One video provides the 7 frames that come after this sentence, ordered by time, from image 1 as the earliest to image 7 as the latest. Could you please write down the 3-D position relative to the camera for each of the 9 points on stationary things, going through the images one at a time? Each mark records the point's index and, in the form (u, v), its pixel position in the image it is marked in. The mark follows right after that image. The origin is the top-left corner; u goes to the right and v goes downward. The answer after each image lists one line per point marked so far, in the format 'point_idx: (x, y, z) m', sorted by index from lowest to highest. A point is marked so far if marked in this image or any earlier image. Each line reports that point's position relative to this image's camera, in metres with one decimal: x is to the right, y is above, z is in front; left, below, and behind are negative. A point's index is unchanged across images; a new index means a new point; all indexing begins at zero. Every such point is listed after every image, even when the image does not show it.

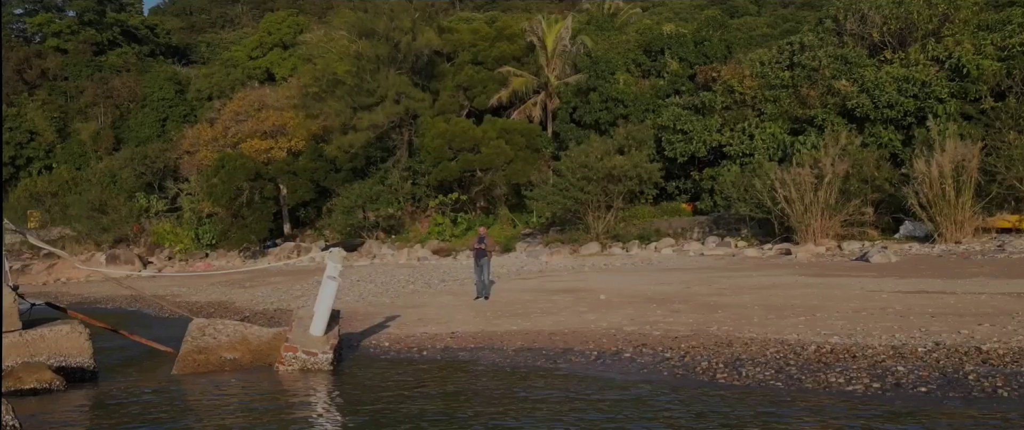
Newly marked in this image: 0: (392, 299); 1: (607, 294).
0: (-2.3, -1.6, +17.0) m
1: (+1.5, -1.3, +14.2) m
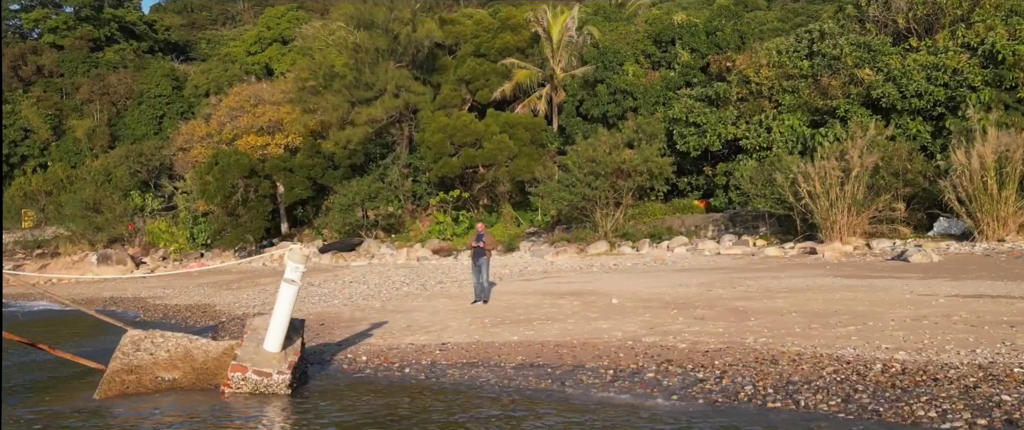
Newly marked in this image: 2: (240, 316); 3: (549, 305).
0: (-2.3, -1.6, +15.5) m
1: (+1.6, -1.2, +12.7) m
2: (-4.8, -1.8, +15.6) m
3: (+0.6, -1.3, +12.9) m
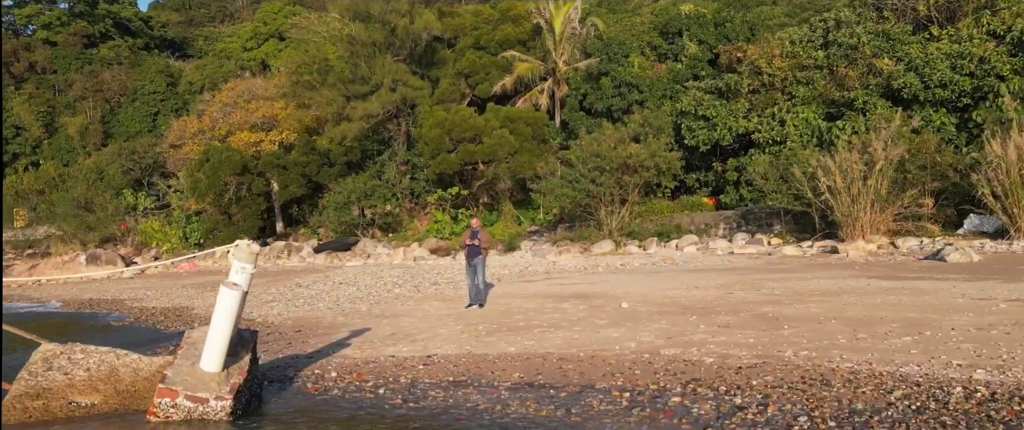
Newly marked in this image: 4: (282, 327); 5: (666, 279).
0: (-2.3, -1.5, +14.2) m
1: (+1.5, -1.1, +11.4) m
2: (-4.8, -1.7, +14.4) m
3: (+0.5, -1.2, +11.6) m
4: (-3.1, -1.5, +12.1) m
5: (+2.6, -1.1, +14.6) m
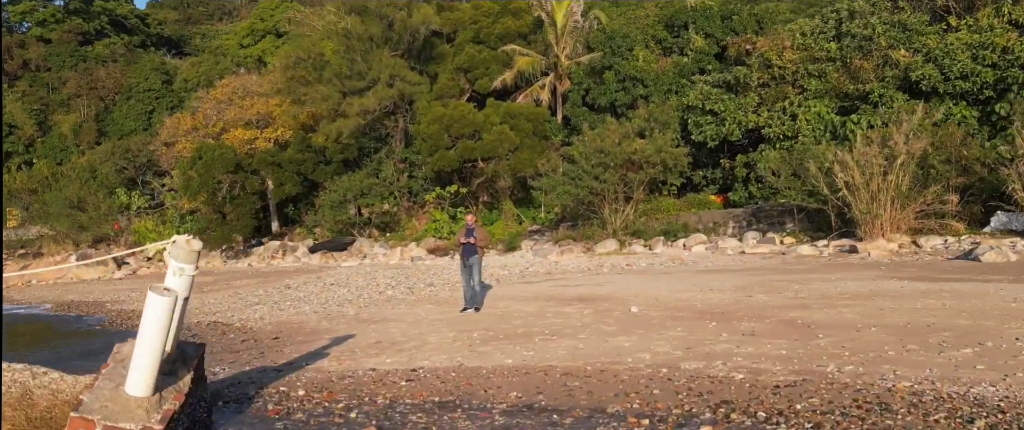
0: (-2.3, -1.4, +13.2) m
1: (+1.5, -1.1, +10.4) m
2: (-4.8, -1.7, +13.4) m
3: (+0.5, -1.2, +10.6) m
4: (-3.2, -1.5, +11.1) m
5: (+2.5, -1.0, +13.6) m
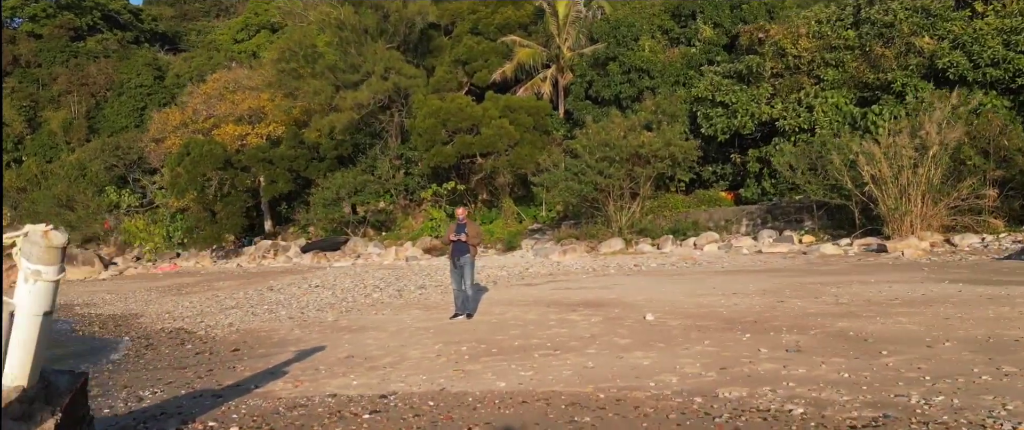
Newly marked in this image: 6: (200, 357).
0: (-2.3, -1.4, +11.9) m
1: (+1.5, -1.0, +9.0) m
2: (-4.8, -1.6, +12.0) m
3: (+0.5, -1.1, +9.2) m
4: (-3.2, -1.4, +9.7) m
5: (+2.5, -0.9, +12.2) m
6: (-3.0, -1.4, +8.6) m
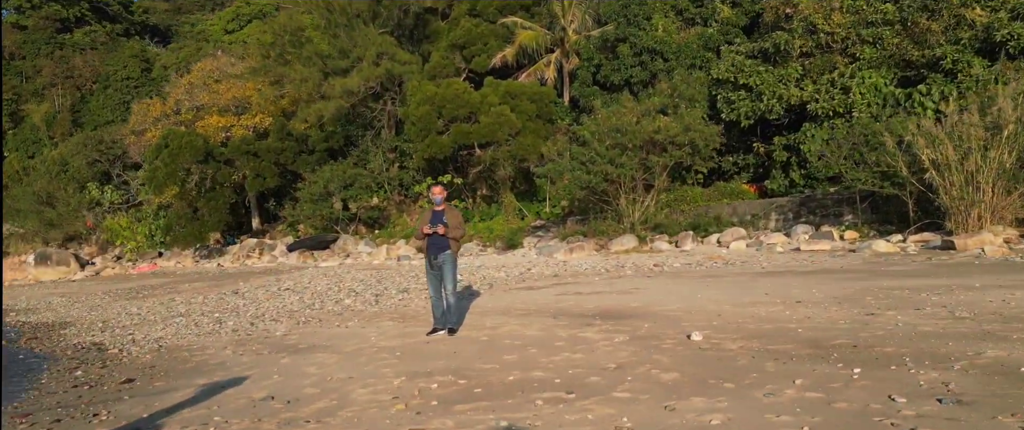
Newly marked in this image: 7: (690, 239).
0: (-2.4, -1.2, +9.5) m
1: (+1.4, -0.8, +6.6) m
2: (-4.9, -1.5, +9.6) m
3: (+0.4, -1.0, +6.8) m
4: (-3.2, -1.3, +7.3) m
5: (+2.5, -0.8, +9.8) m
6: (-3.1, -1.2, +6.2) m
7: (+3.7, -0.5, +18.2) m
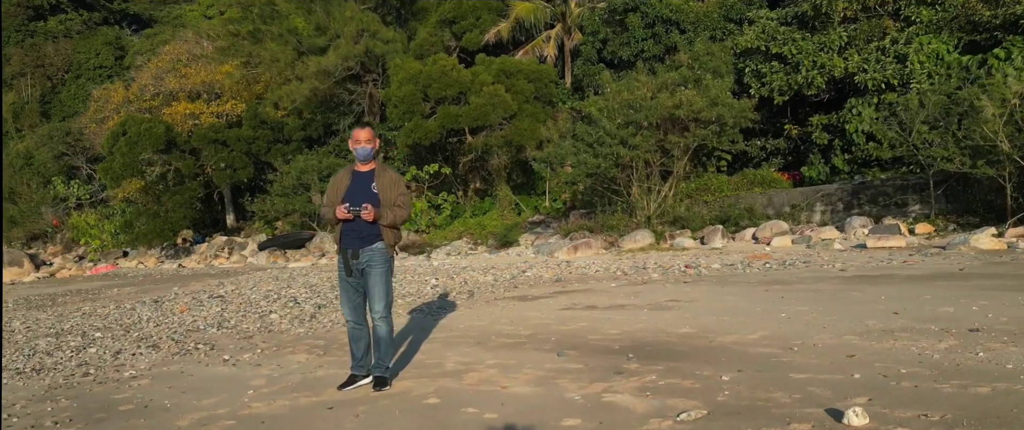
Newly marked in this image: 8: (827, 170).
0: (-2.5, -1.0, +6.2) m
1: (+1.3, -0.7, +3.4) m
2: (-5.0, -1.3, +6.4) m
3: (+0.3, -0.8, +3.6) m
4: (-3.4, -1.1, +4.1) m
5: (+2.4, -0.6, +6.6) m
6: (-3.2, -1.1, +3.0) m
7: (+3.6, -0.3, +15.0) m
8: (+6.7, +1.0, +18.7) m
